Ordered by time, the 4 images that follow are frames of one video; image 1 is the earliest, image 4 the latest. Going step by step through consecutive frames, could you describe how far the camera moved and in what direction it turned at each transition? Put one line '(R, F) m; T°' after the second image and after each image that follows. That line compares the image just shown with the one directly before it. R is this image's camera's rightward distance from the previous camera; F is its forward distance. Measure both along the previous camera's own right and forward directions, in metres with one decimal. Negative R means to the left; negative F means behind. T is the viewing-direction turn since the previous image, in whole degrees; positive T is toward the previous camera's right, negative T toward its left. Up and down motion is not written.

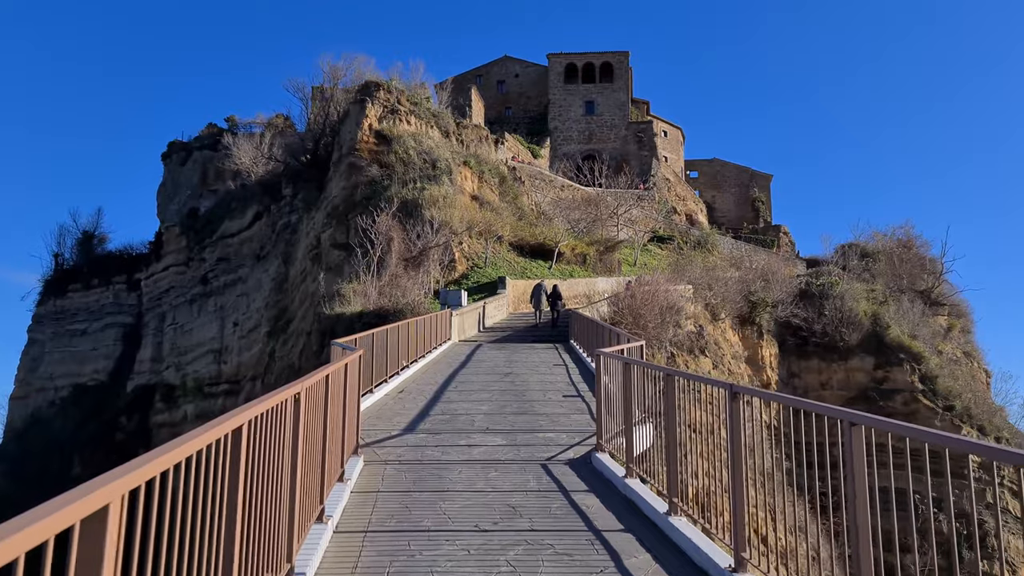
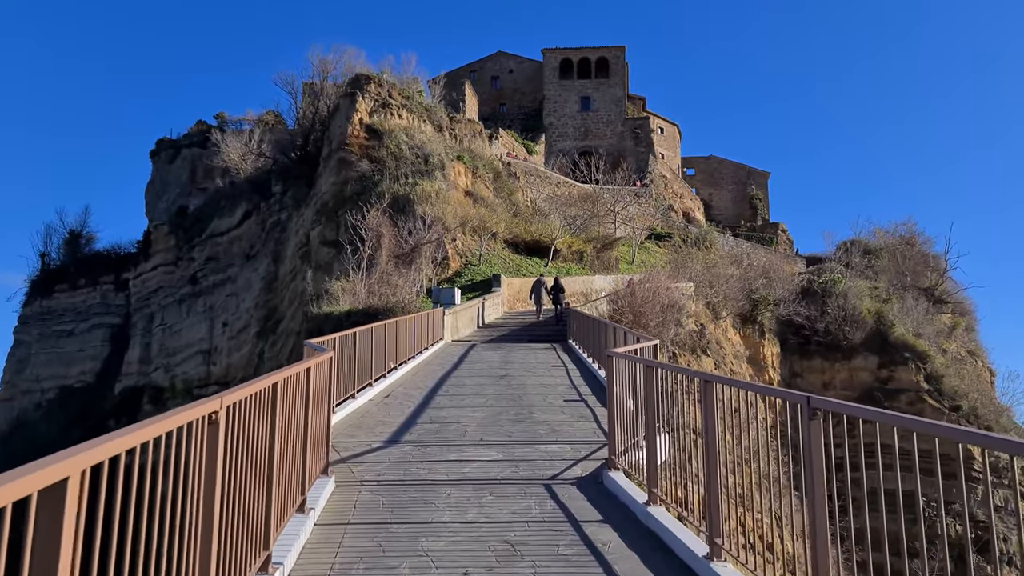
(0.0, +0.9) m; 0°
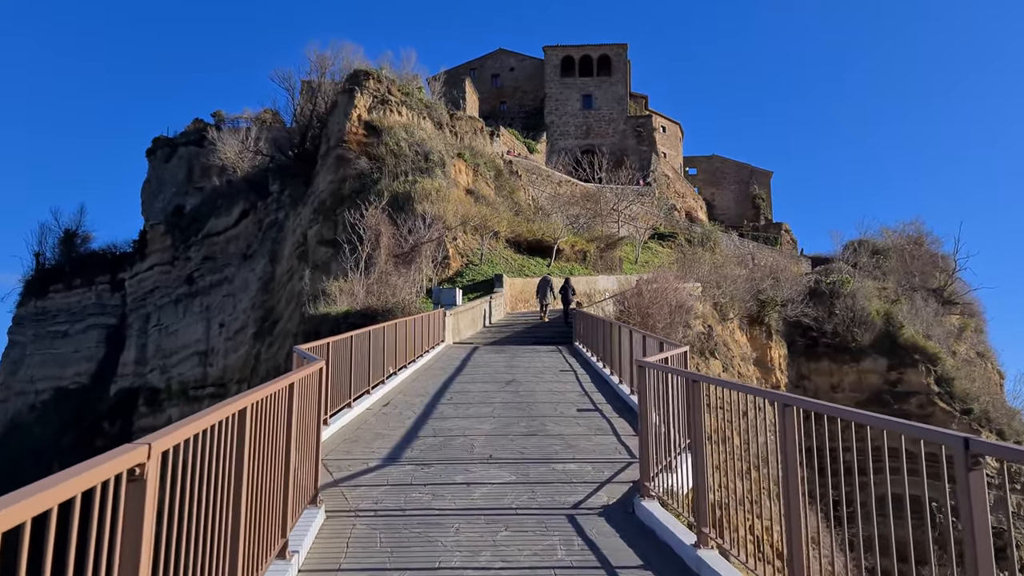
(-0.1, +0.7) m; 0°
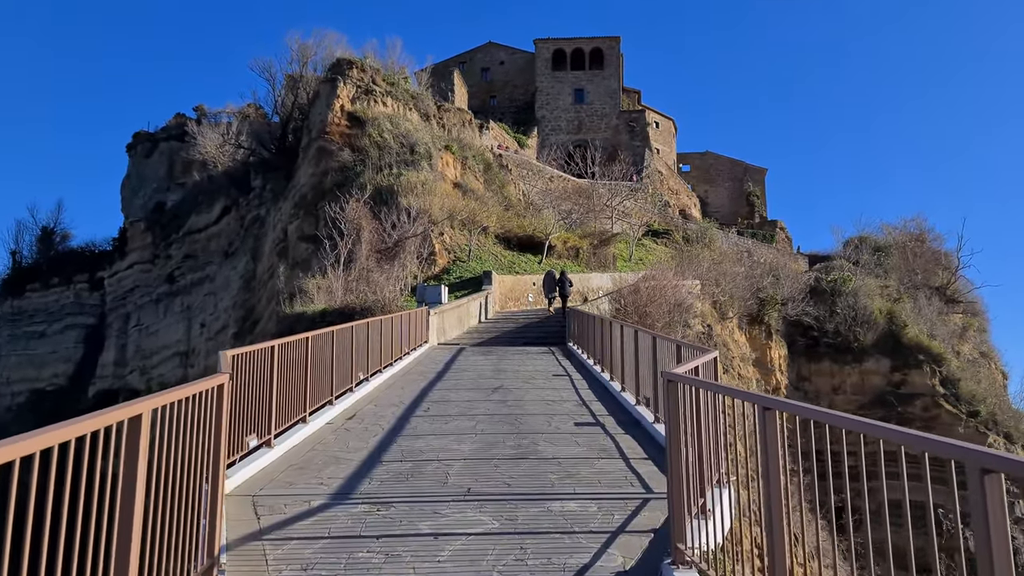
(0.0, +1.2) m; +1°
